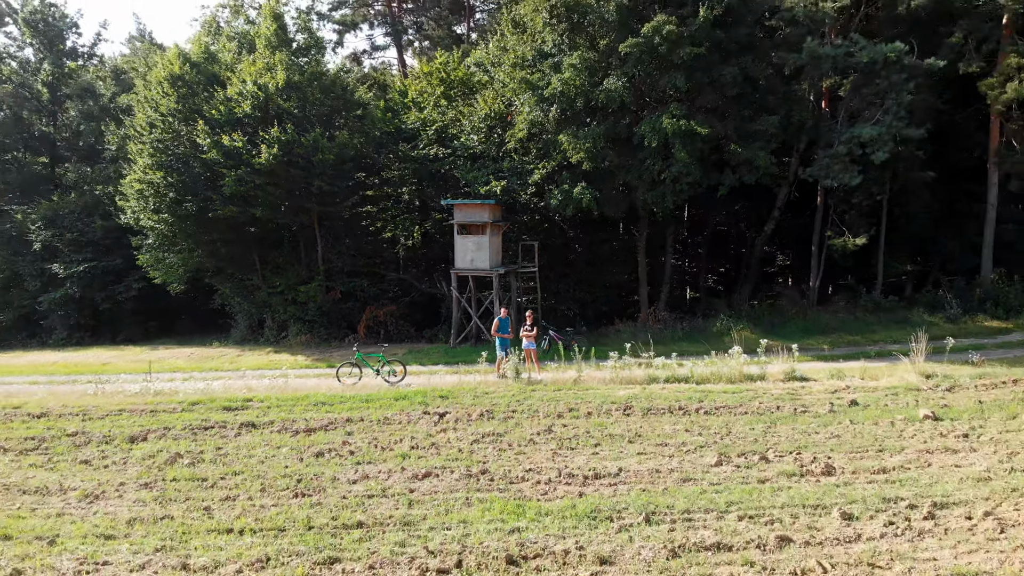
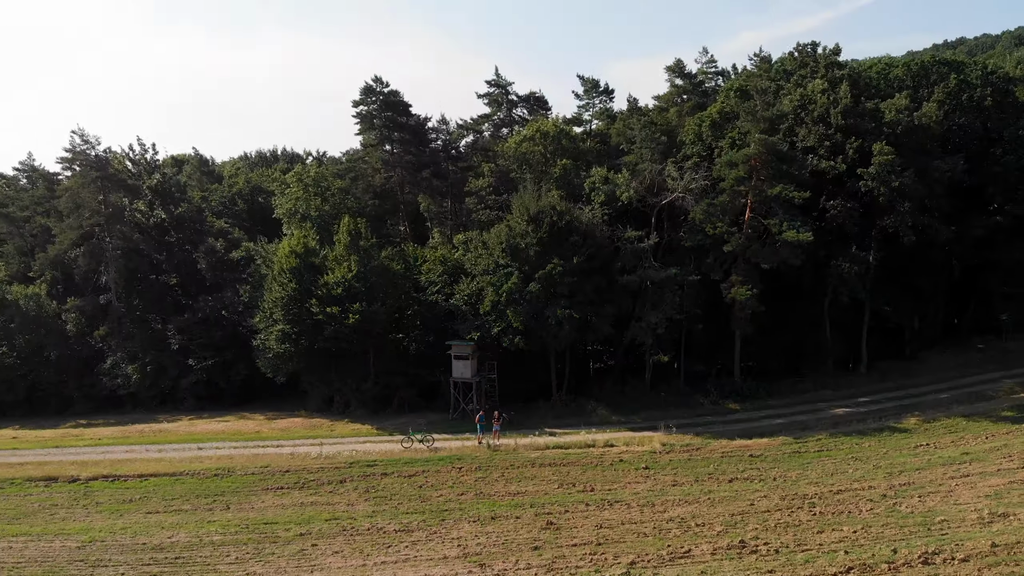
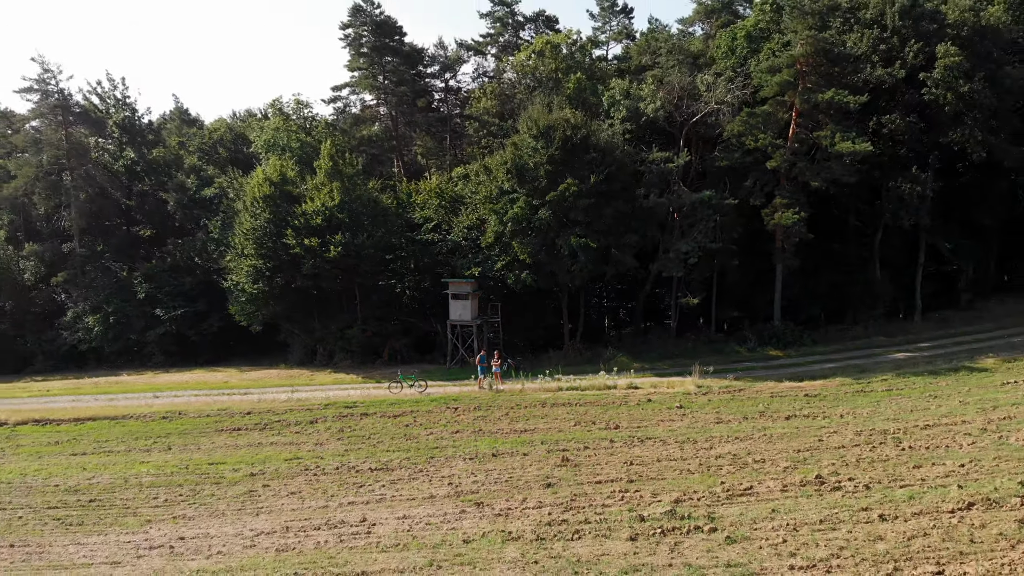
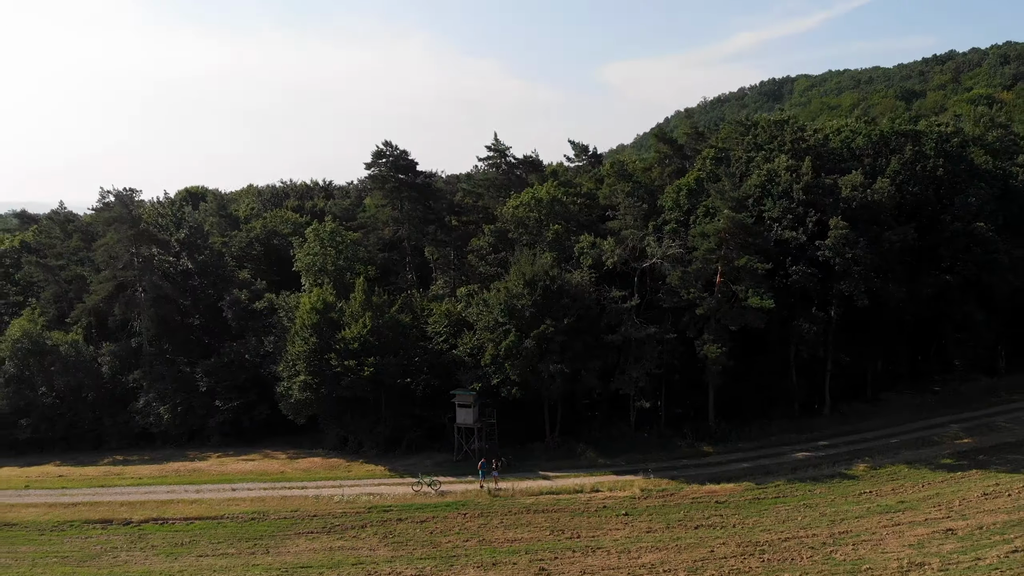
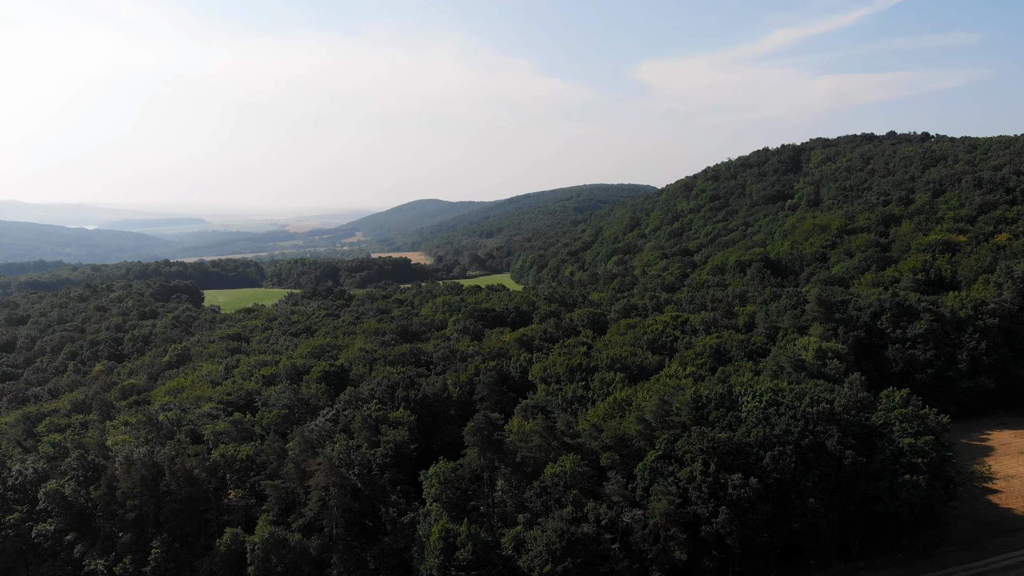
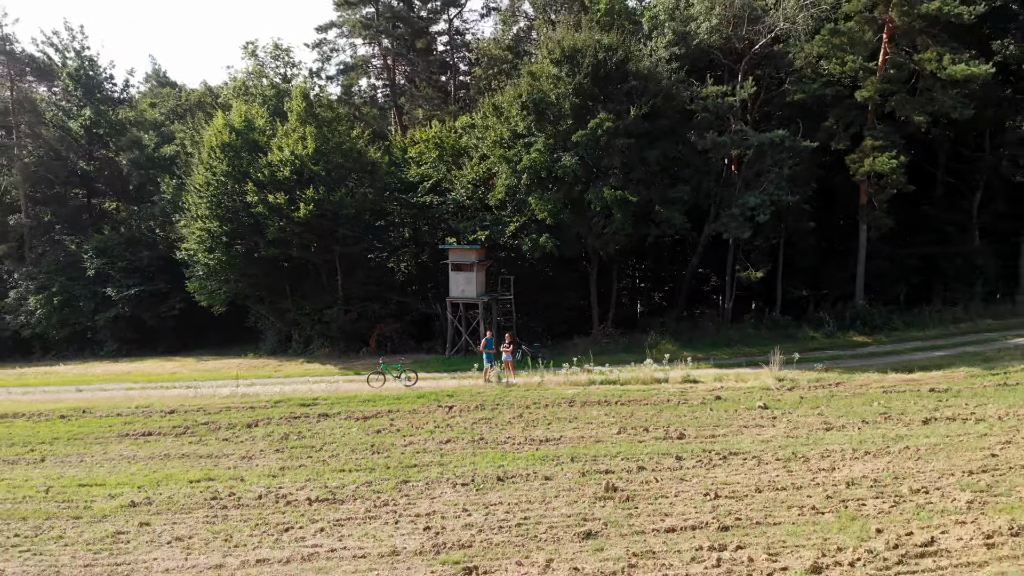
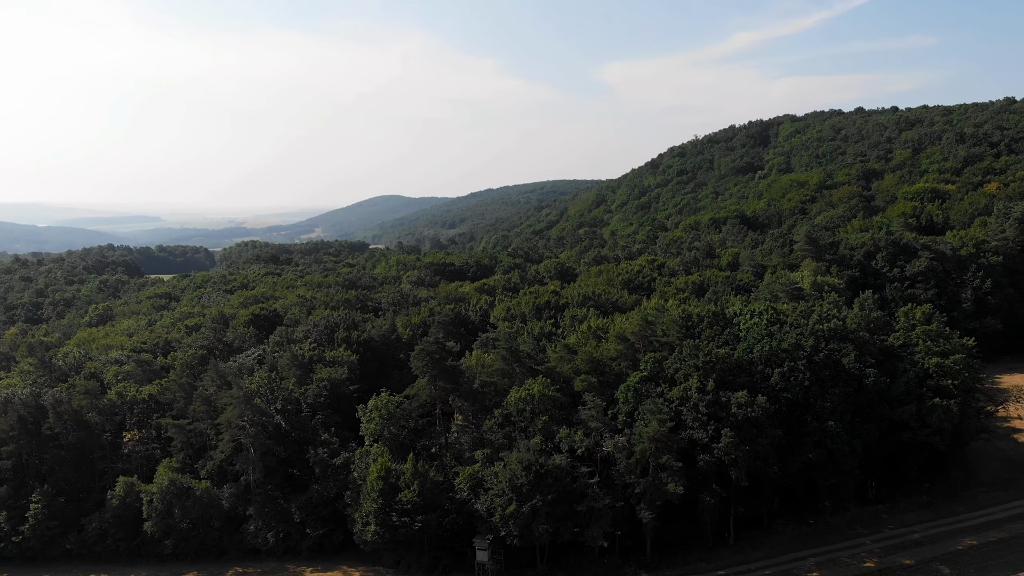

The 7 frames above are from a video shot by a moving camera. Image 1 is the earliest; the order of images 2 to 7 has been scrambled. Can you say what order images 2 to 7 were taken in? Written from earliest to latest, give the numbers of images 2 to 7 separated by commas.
6, 3, 2, 4, 7, 5
